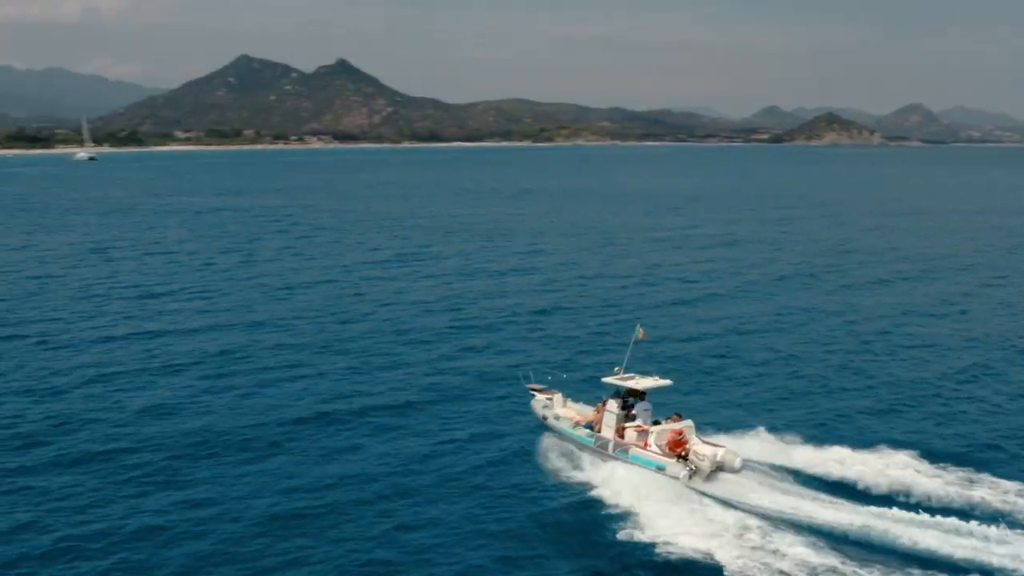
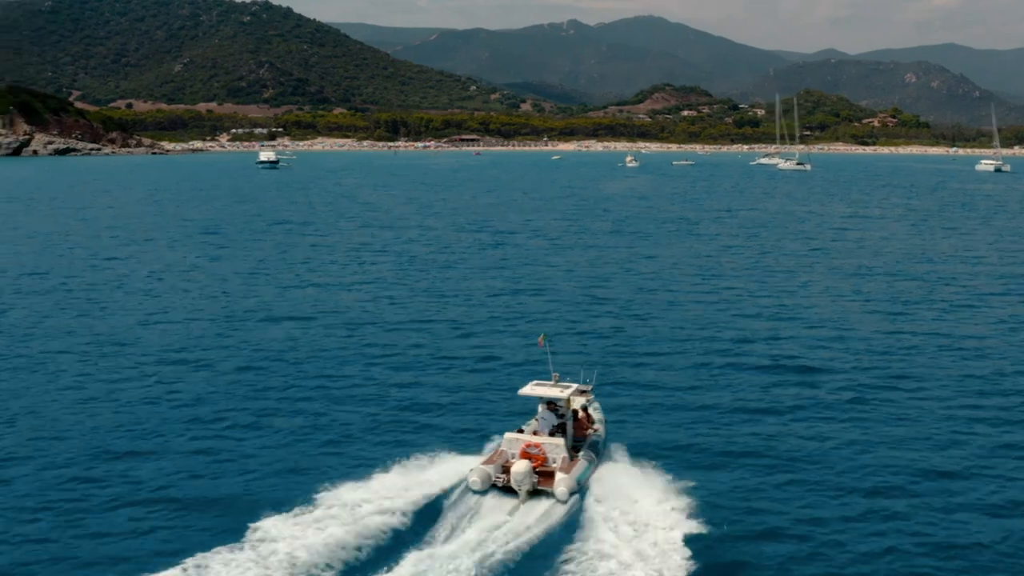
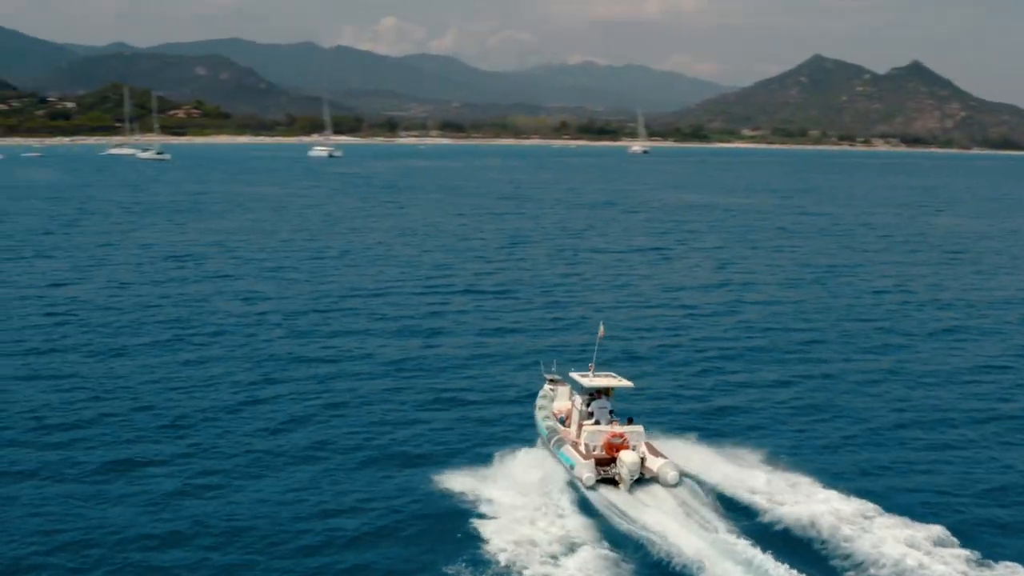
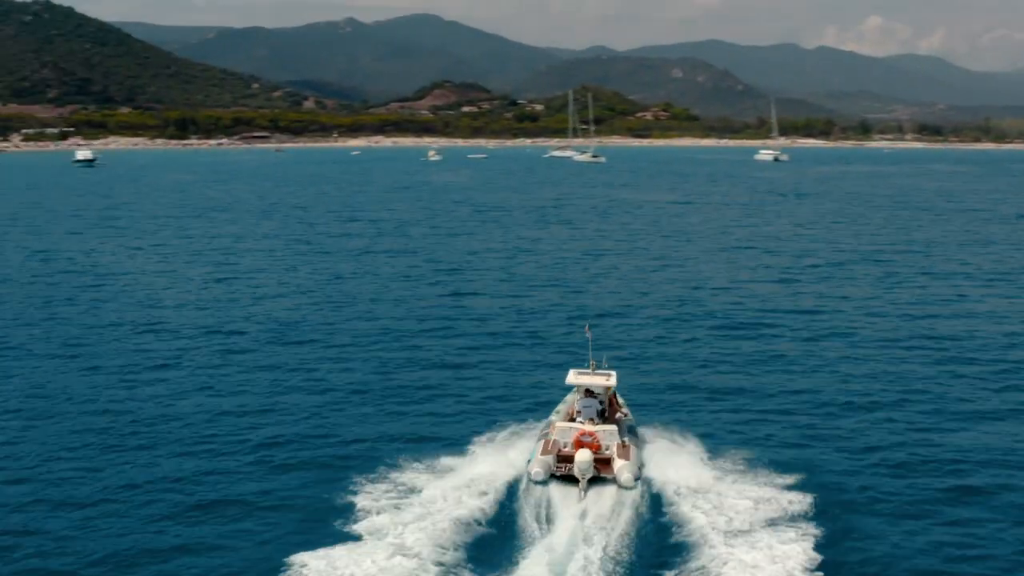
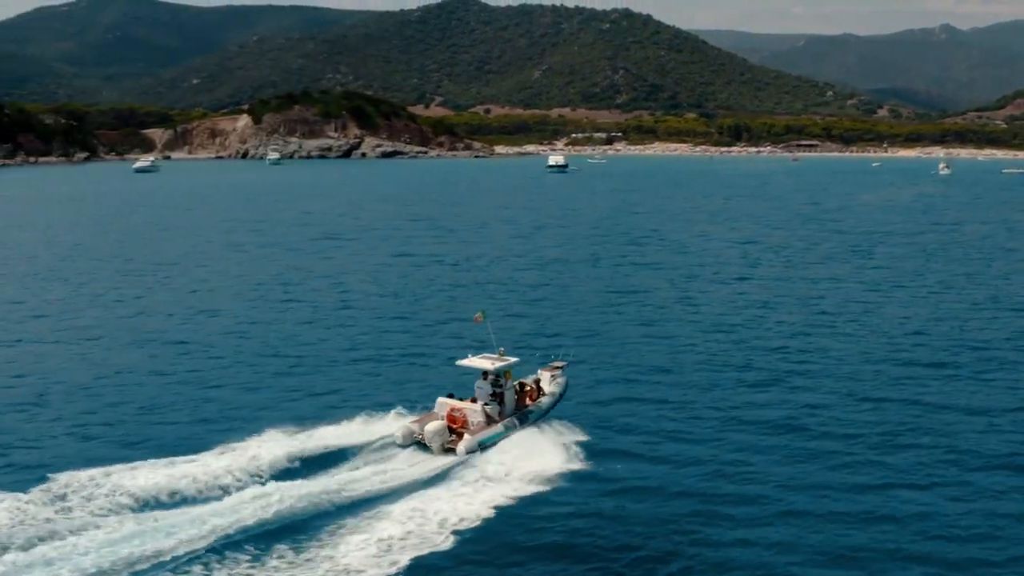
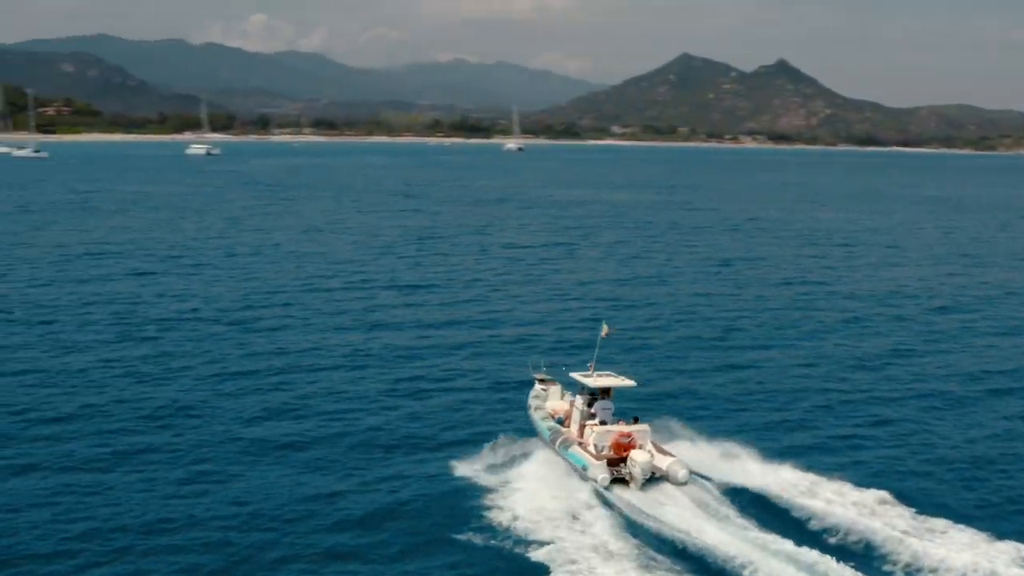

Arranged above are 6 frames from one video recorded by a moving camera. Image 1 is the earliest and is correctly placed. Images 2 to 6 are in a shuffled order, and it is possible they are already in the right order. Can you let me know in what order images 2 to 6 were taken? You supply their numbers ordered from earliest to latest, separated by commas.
6, 3, 4, 2, 5
